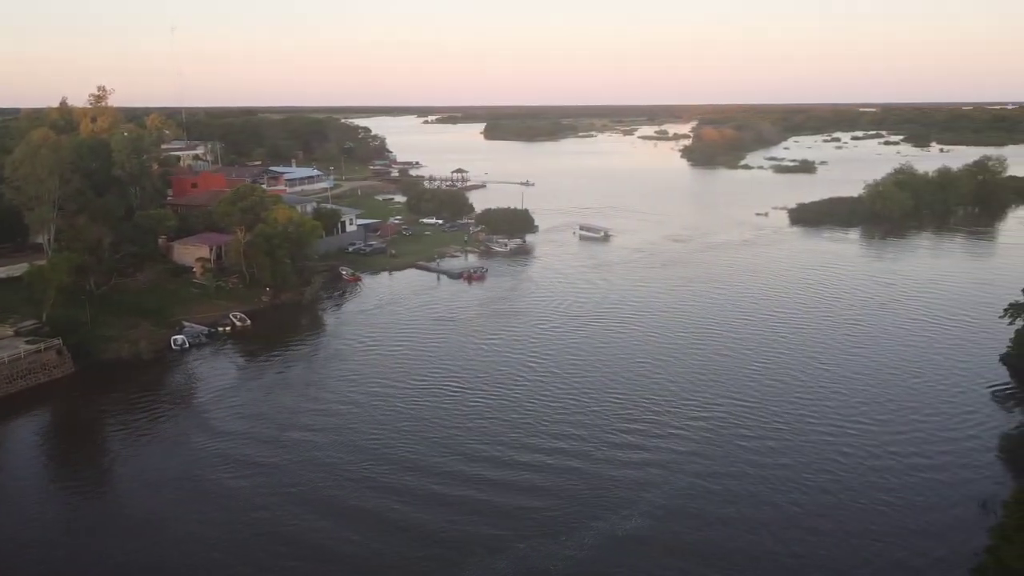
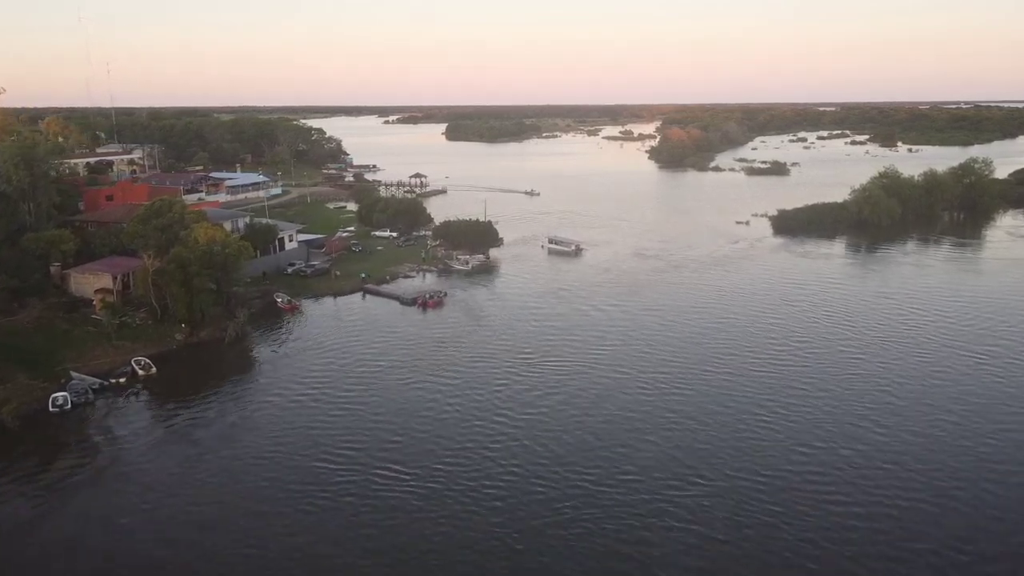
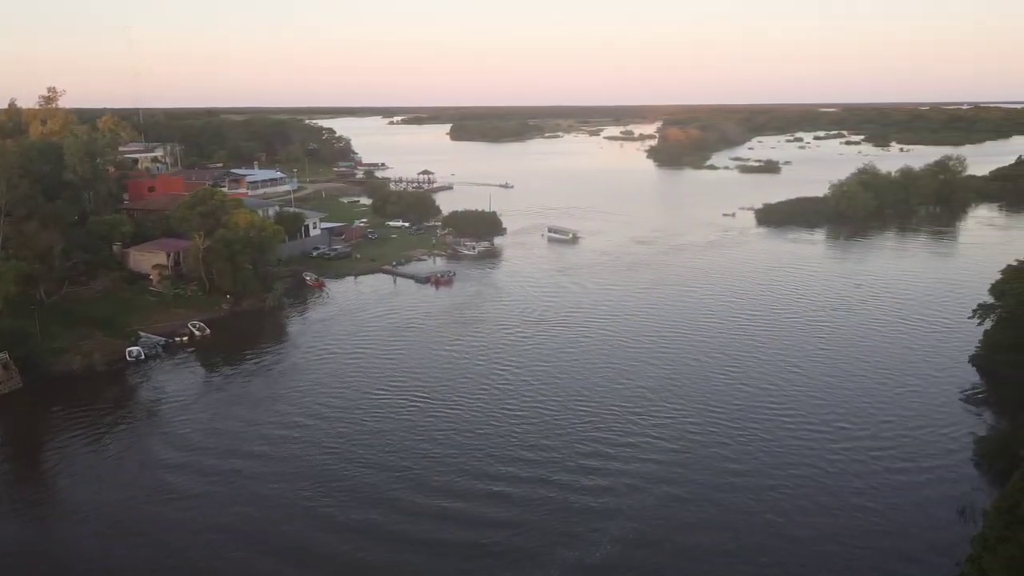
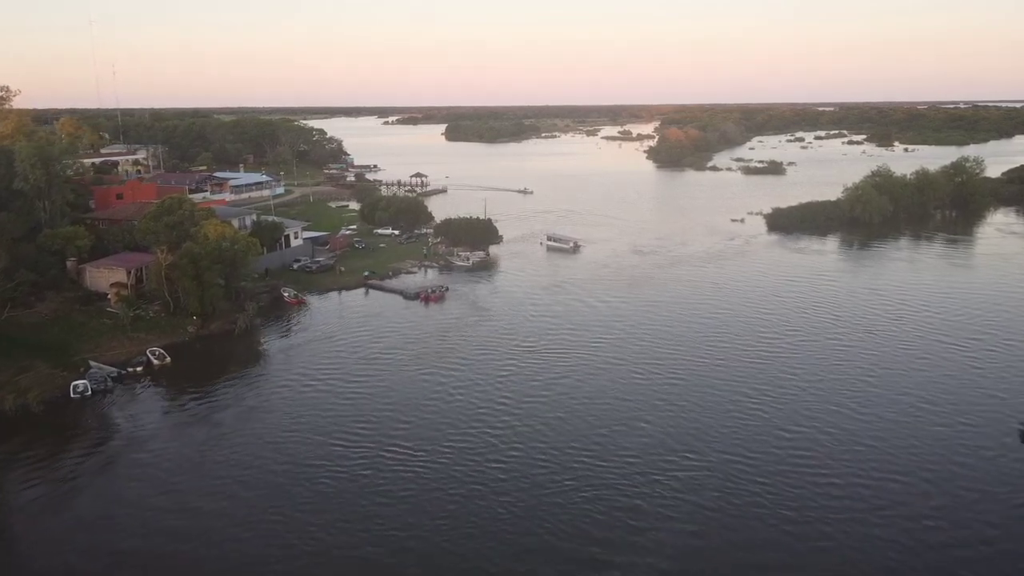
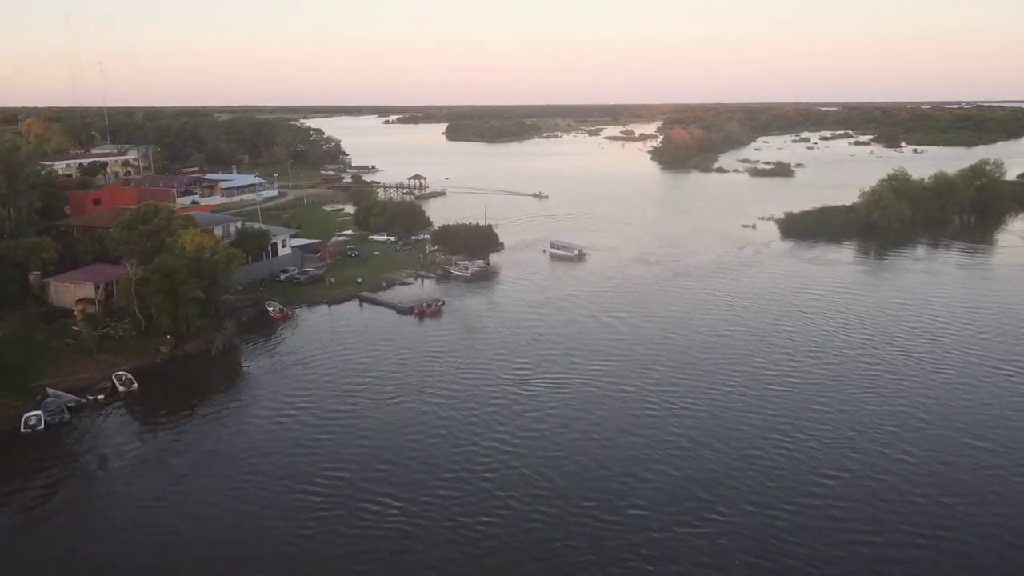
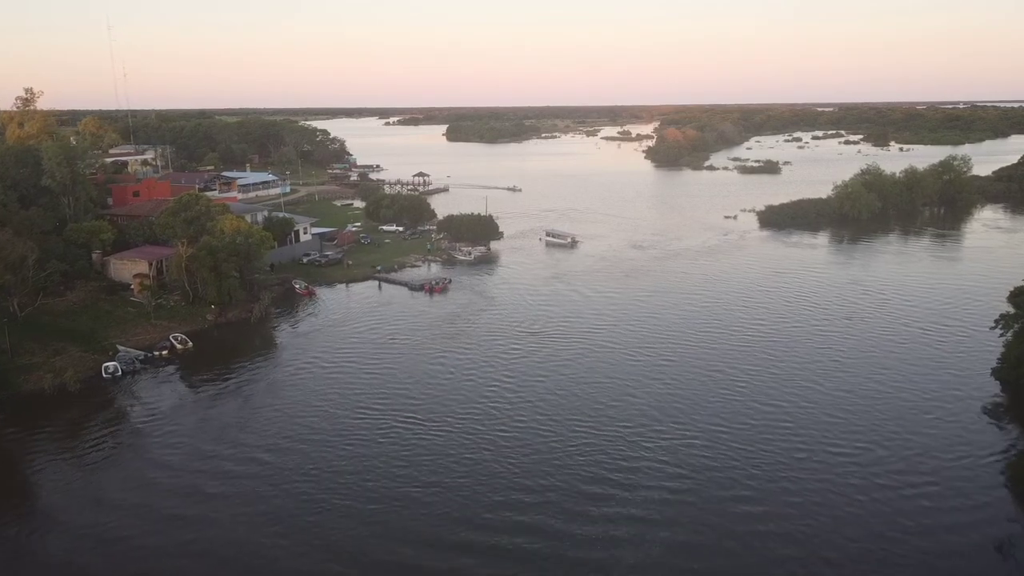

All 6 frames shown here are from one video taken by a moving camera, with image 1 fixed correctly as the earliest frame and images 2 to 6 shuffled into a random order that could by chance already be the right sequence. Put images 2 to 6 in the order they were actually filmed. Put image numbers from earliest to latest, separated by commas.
3, 6, 4, 2, 5
